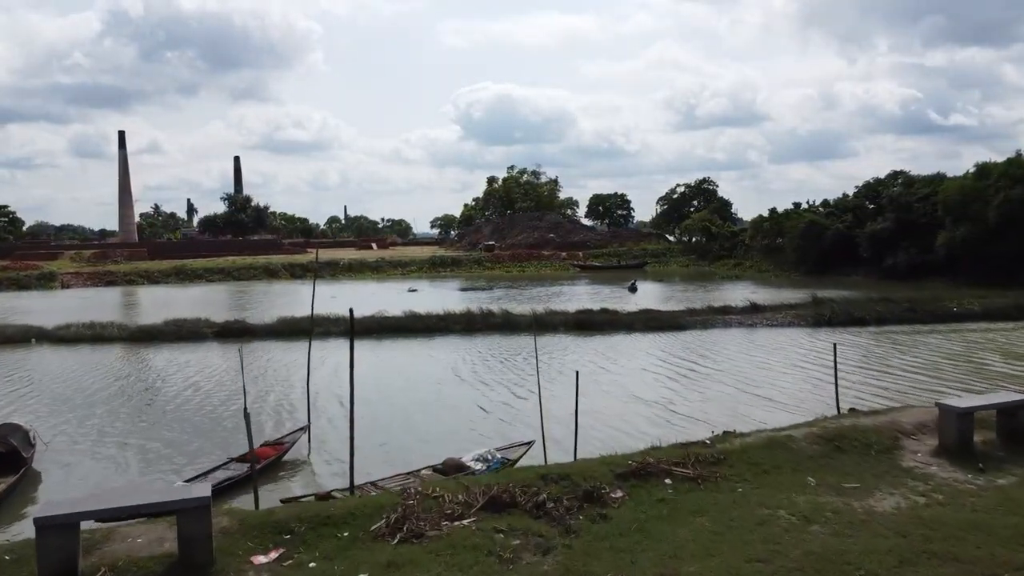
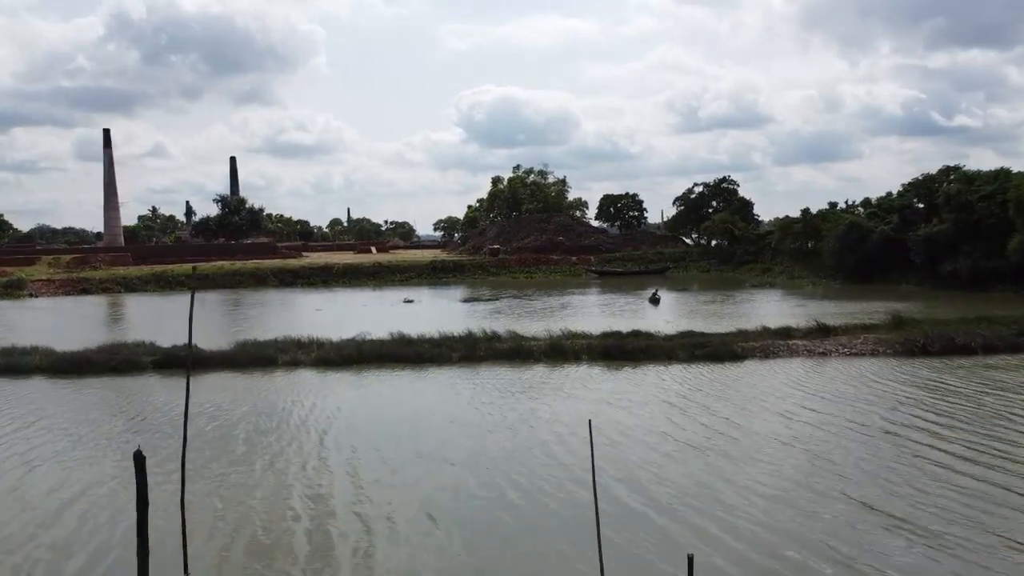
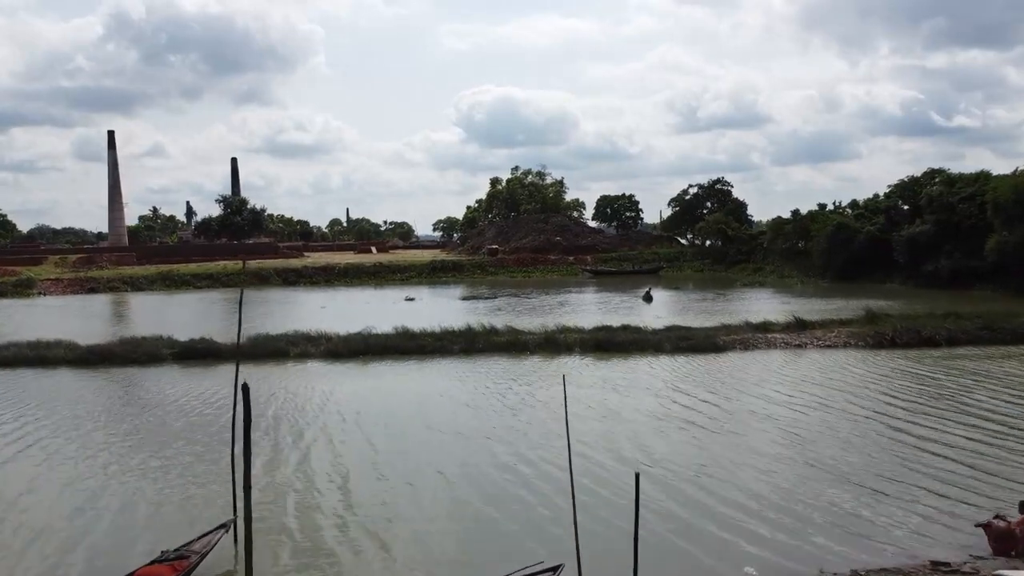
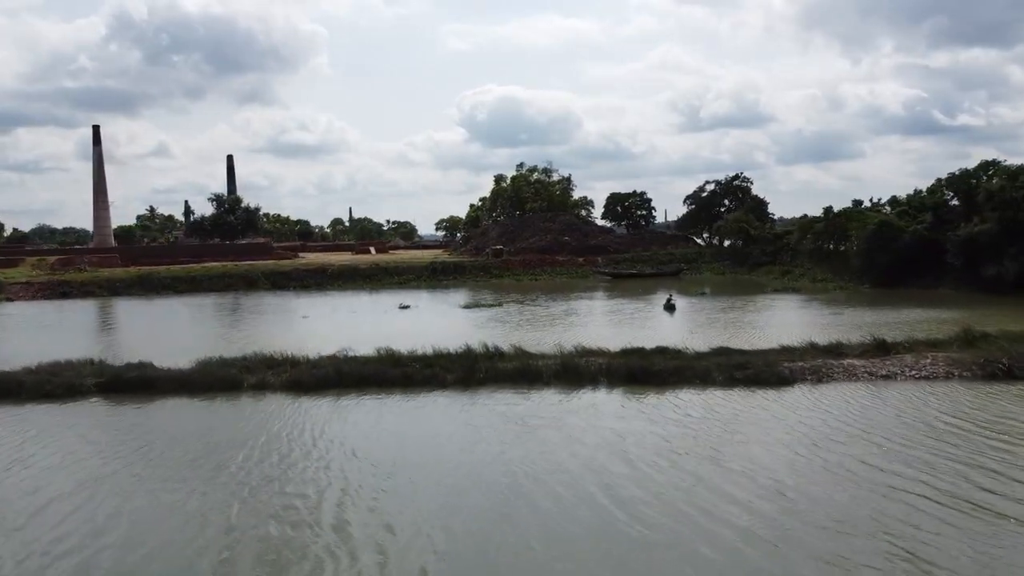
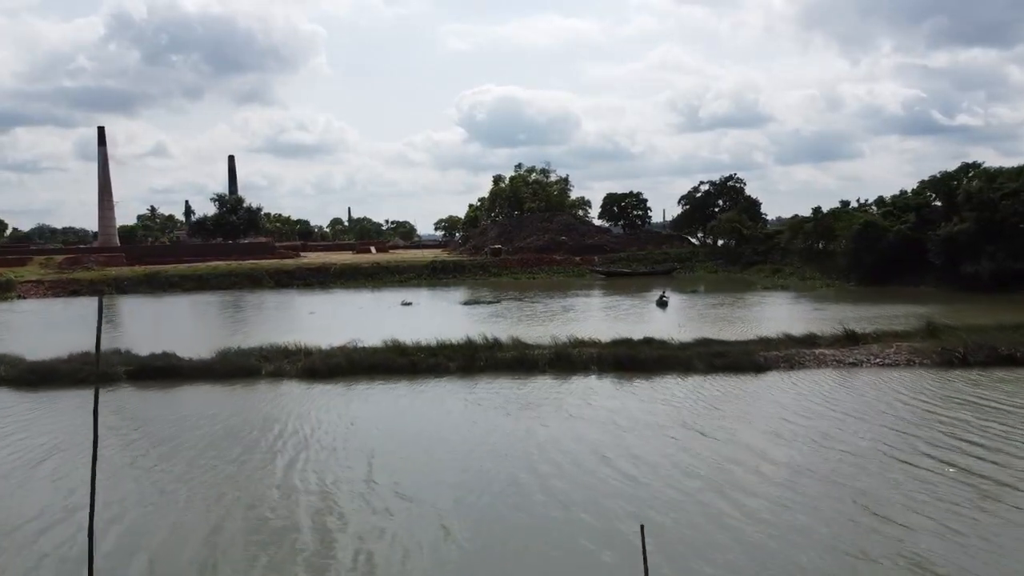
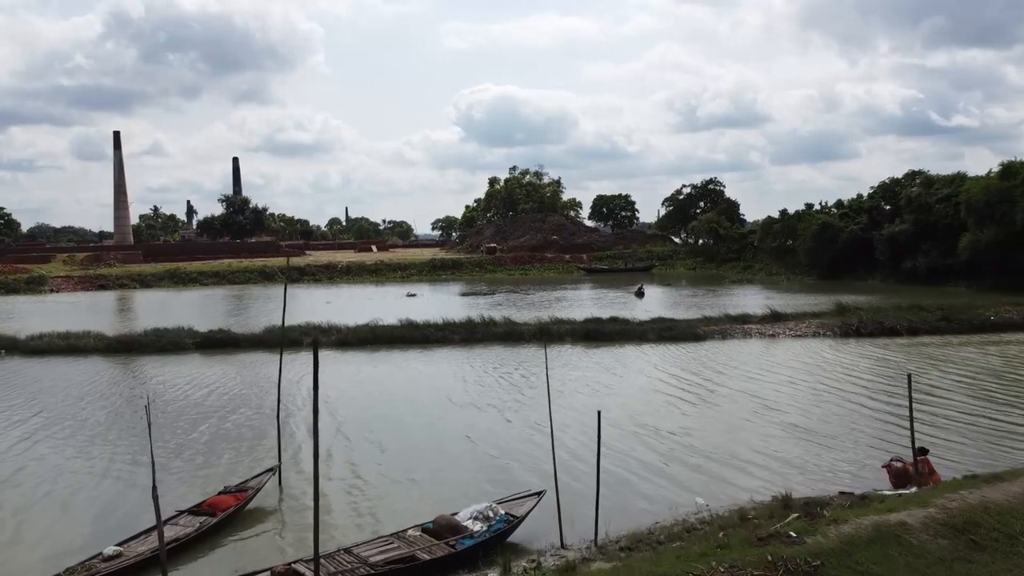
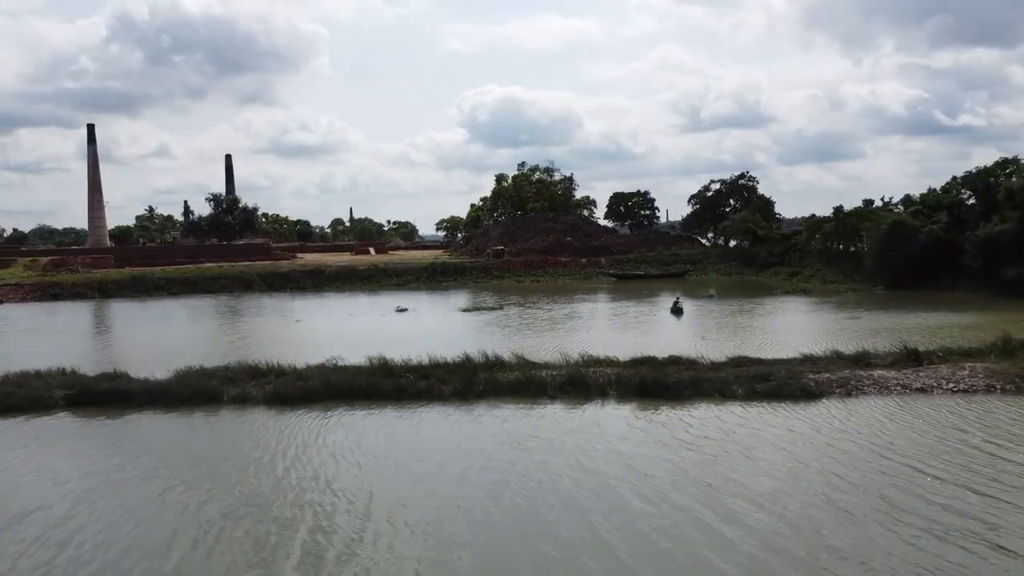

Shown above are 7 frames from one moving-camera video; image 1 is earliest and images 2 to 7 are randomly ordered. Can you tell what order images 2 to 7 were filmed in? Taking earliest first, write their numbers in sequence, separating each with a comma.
6, 3, 2, 5, 4, 7
